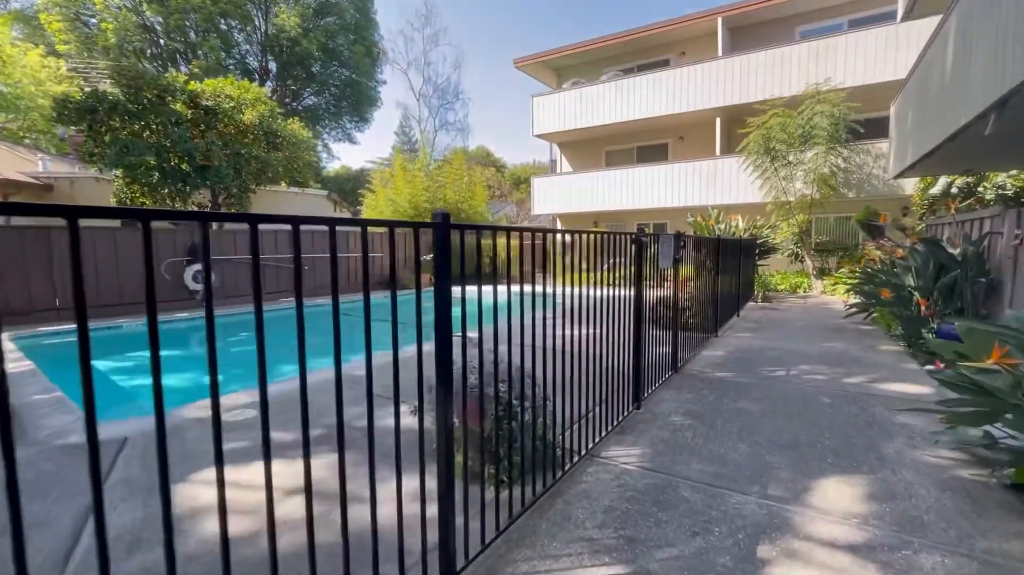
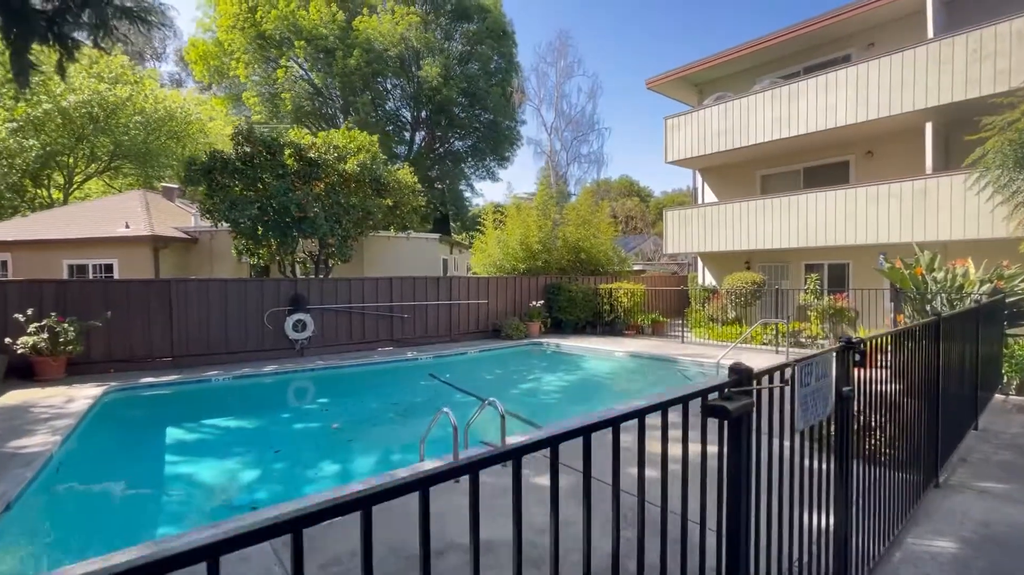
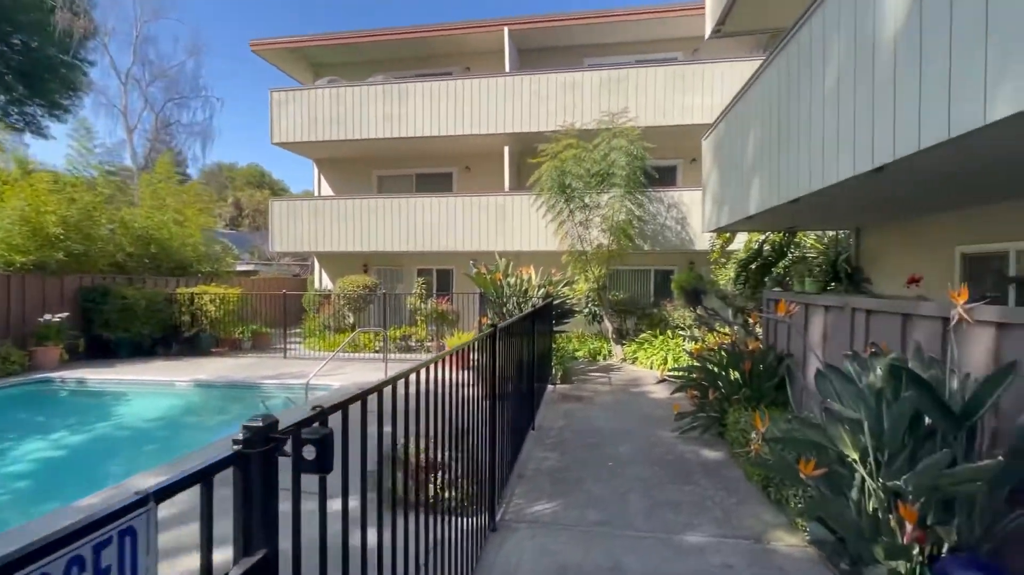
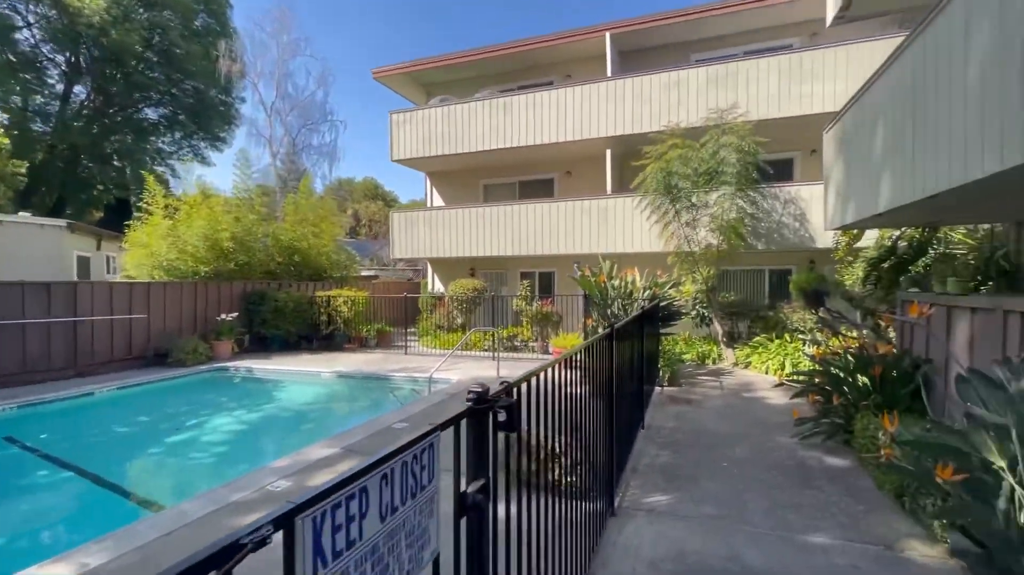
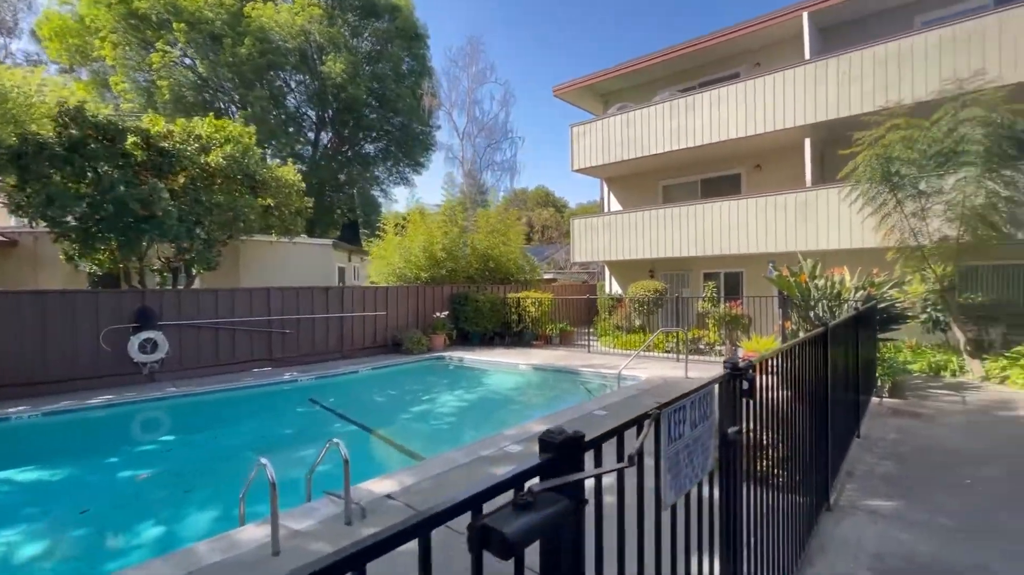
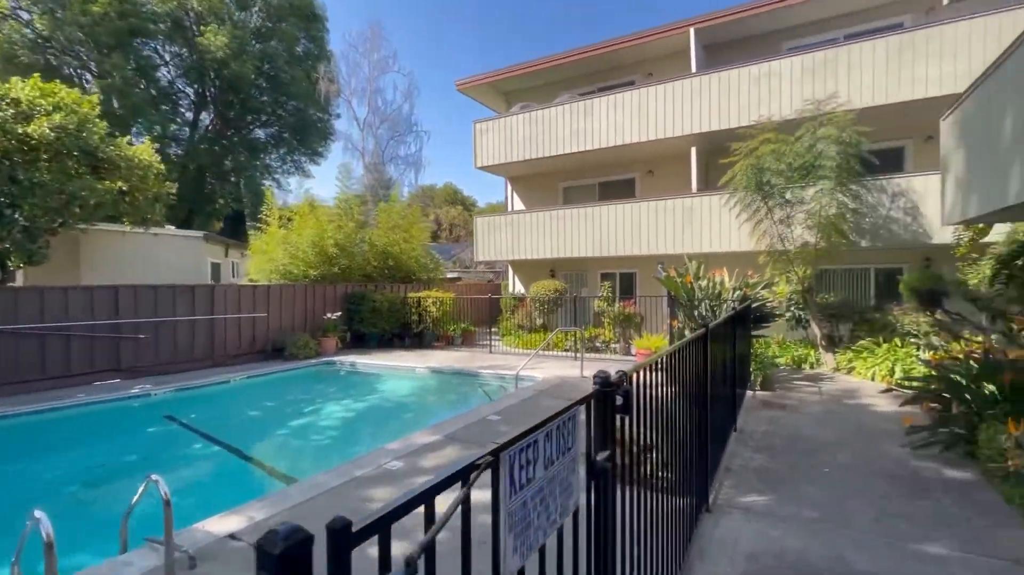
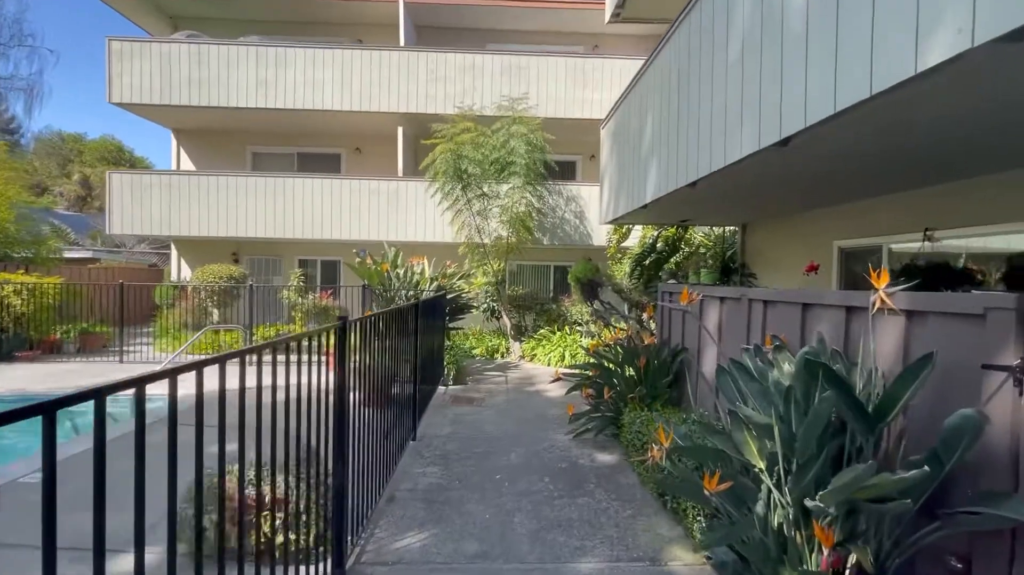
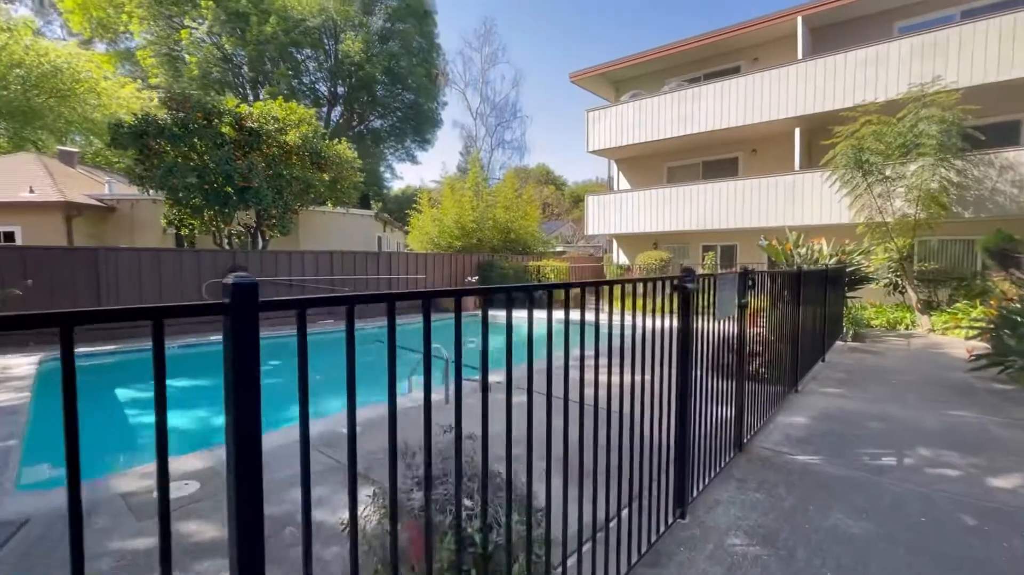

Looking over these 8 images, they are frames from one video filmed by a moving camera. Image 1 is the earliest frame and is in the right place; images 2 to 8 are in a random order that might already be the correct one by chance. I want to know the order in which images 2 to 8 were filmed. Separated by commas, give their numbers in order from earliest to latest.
8, 2, 5, 6, 4, 3, 7
